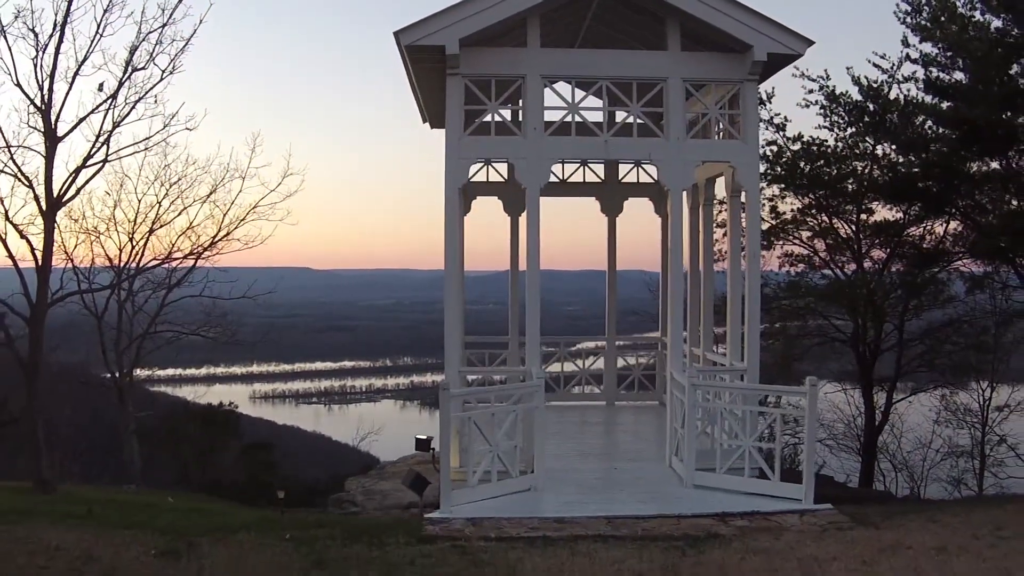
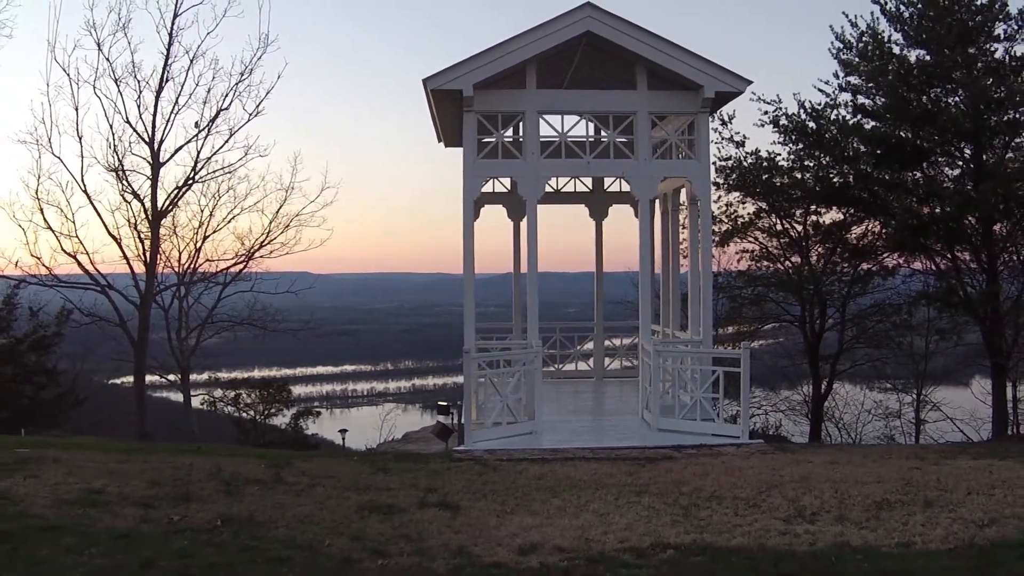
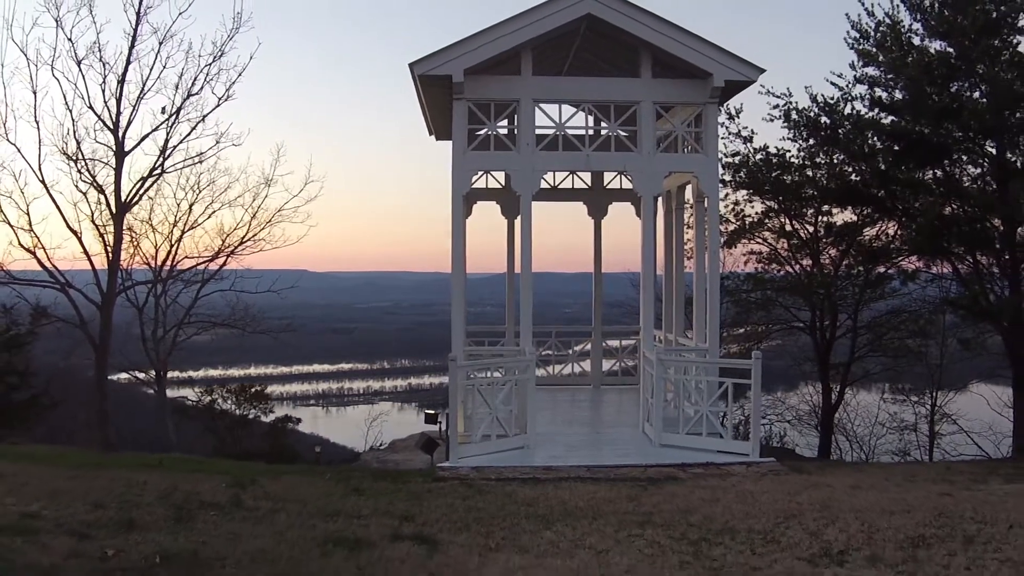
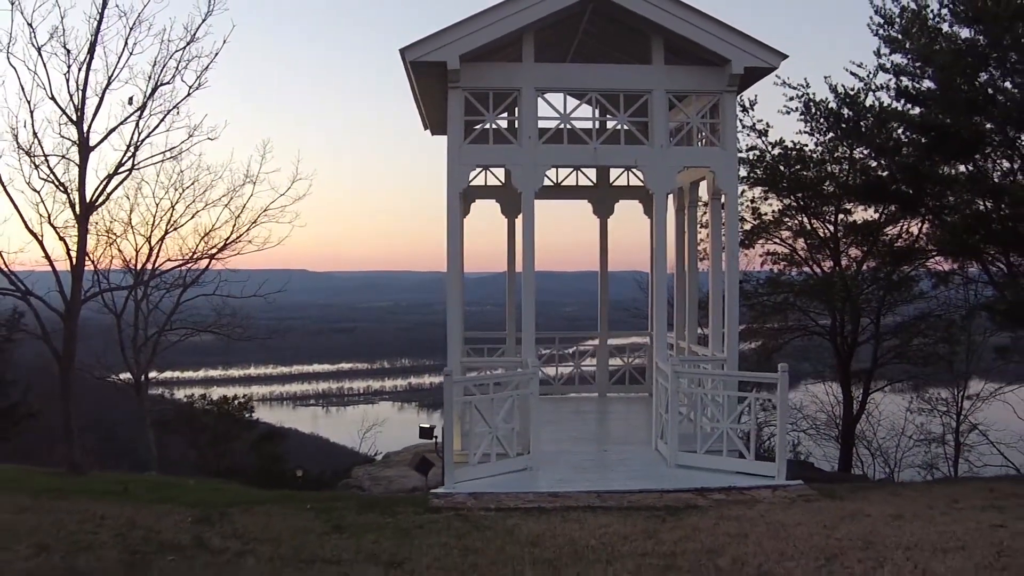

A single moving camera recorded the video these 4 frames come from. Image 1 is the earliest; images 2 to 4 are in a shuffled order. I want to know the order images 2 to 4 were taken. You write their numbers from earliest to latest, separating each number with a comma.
4, 3, 2
